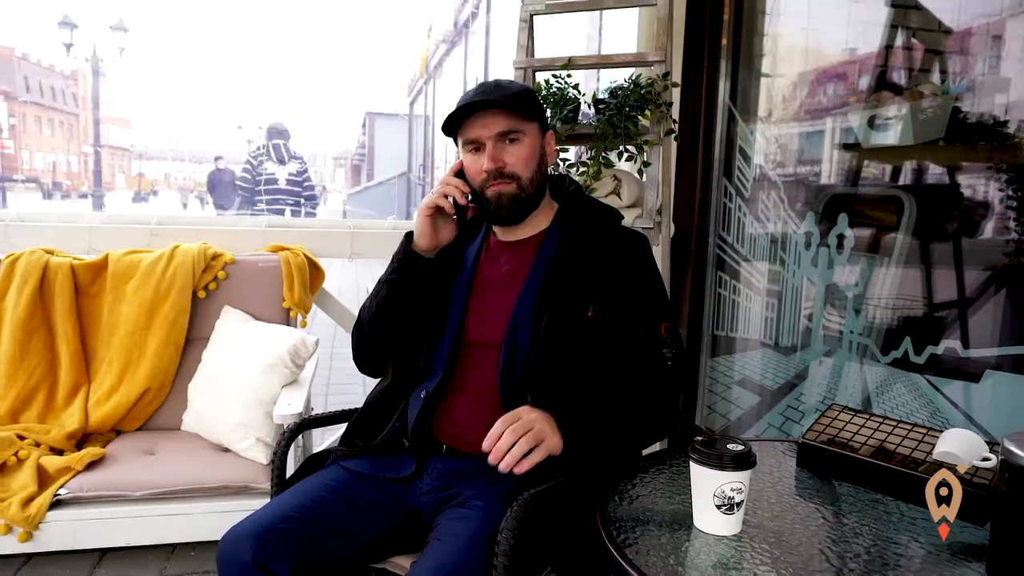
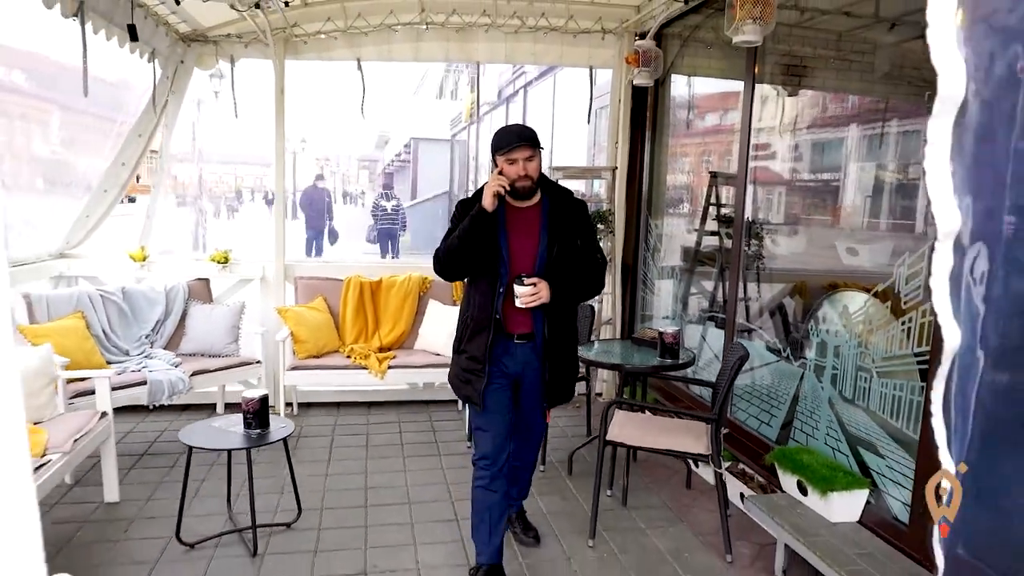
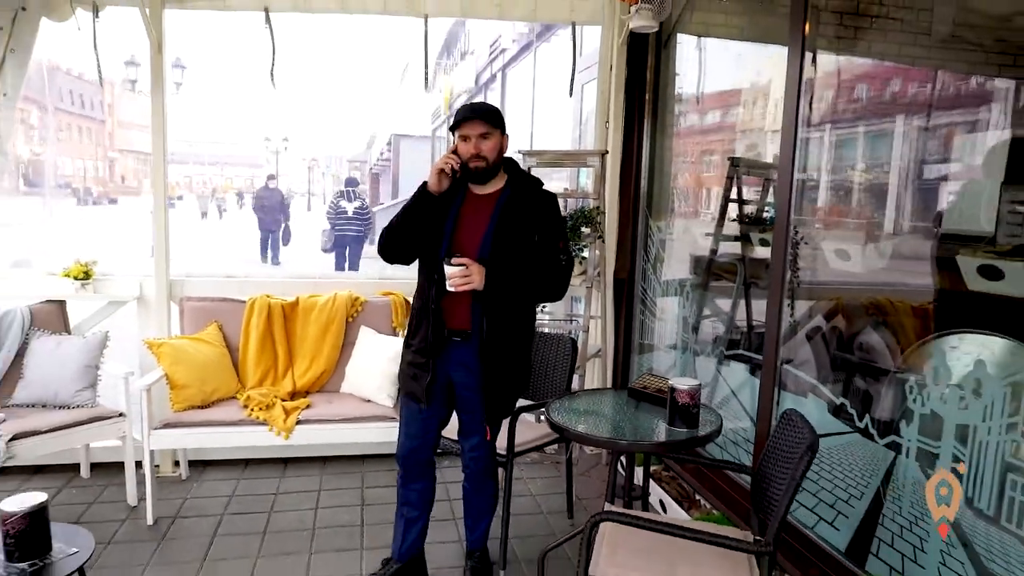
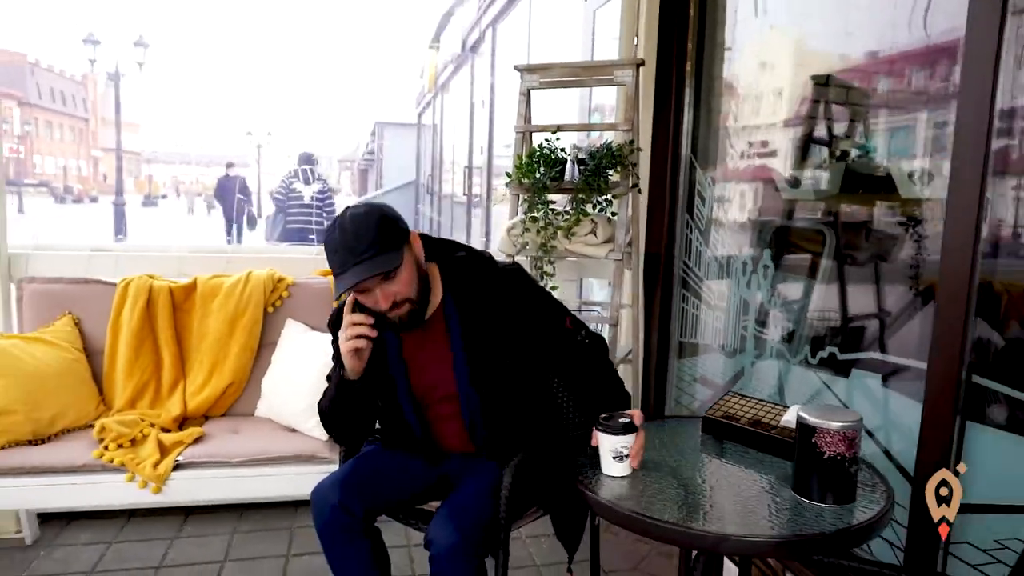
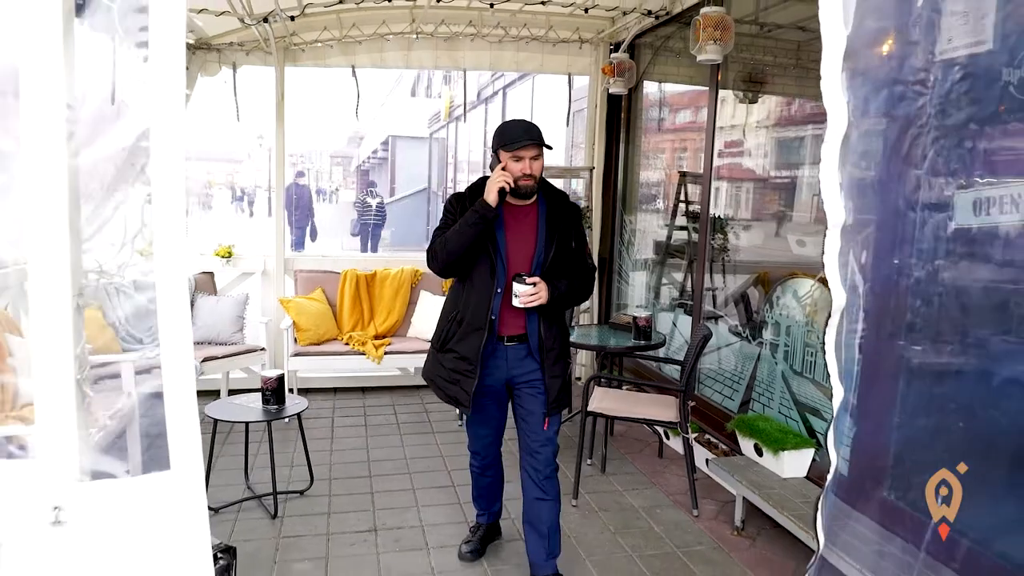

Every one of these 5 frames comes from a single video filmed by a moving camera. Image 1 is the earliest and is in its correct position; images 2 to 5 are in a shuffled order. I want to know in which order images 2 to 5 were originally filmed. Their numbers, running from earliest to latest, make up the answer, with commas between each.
4, 3, 2, 5
